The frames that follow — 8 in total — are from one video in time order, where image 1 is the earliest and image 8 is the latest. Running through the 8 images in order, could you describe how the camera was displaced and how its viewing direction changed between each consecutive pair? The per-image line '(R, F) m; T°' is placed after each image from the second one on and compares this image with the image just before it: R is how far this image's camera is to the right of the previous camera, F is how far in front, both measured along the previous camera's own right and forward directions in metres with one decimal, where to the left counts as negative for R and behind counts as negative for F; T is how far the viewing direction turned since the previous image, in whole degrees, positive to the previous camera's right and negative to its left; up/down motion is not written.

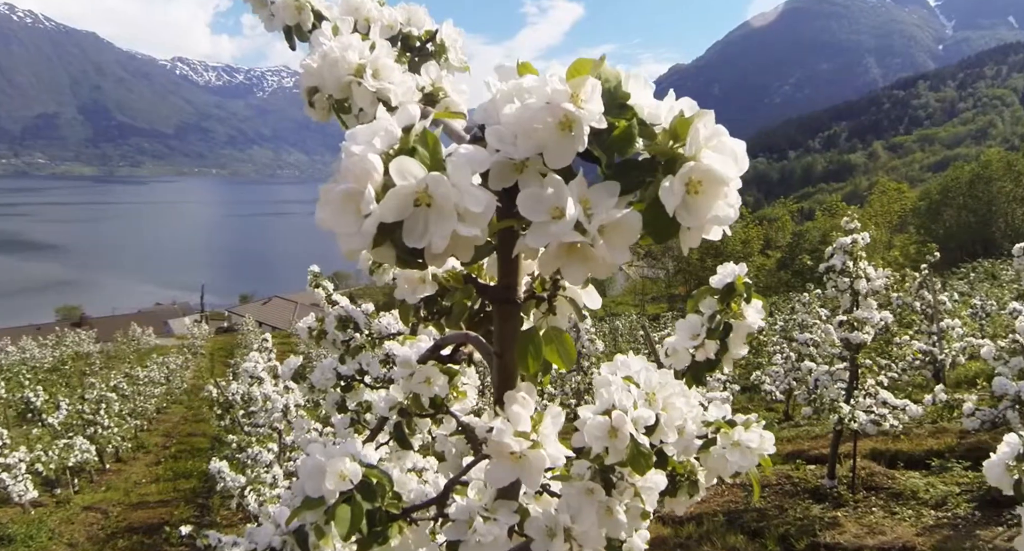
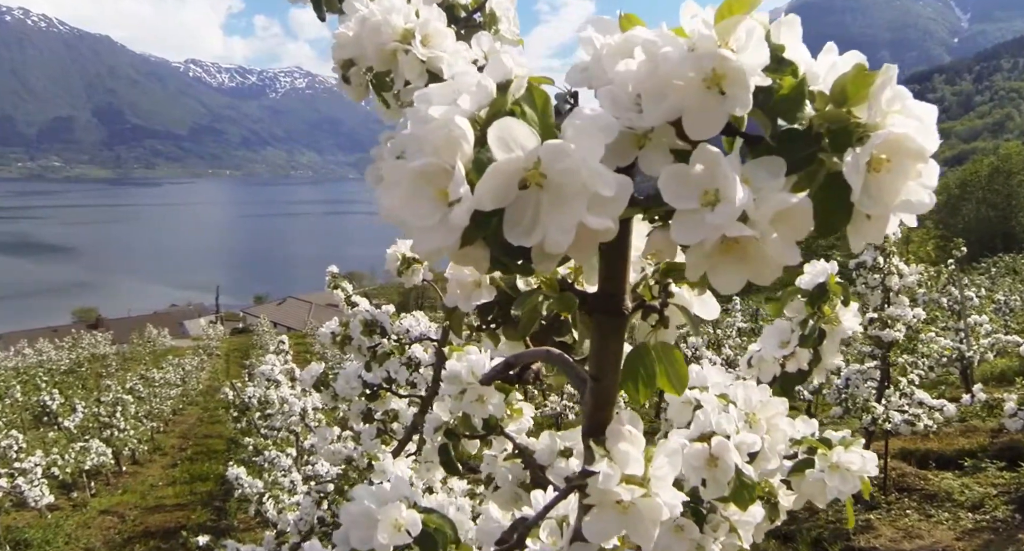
(-0.2, +0.5) m; -1°
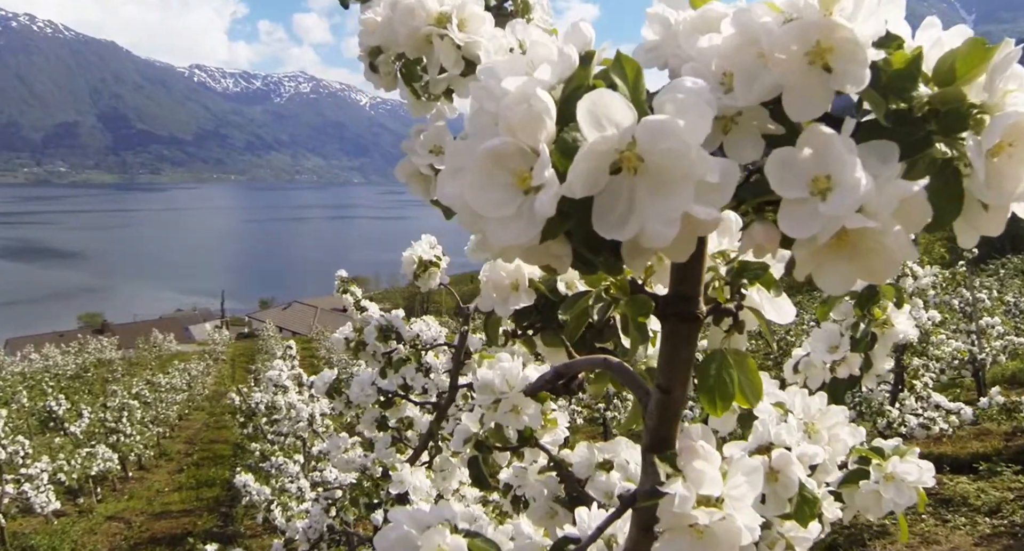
(-0.1, +0.2) m; 0°
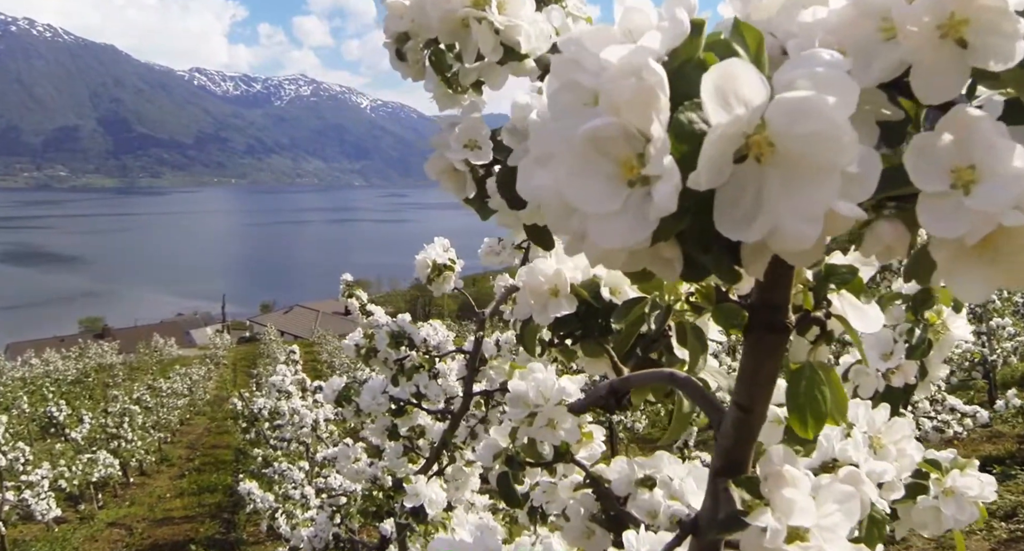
(-0.1, +0.2) m; 0°
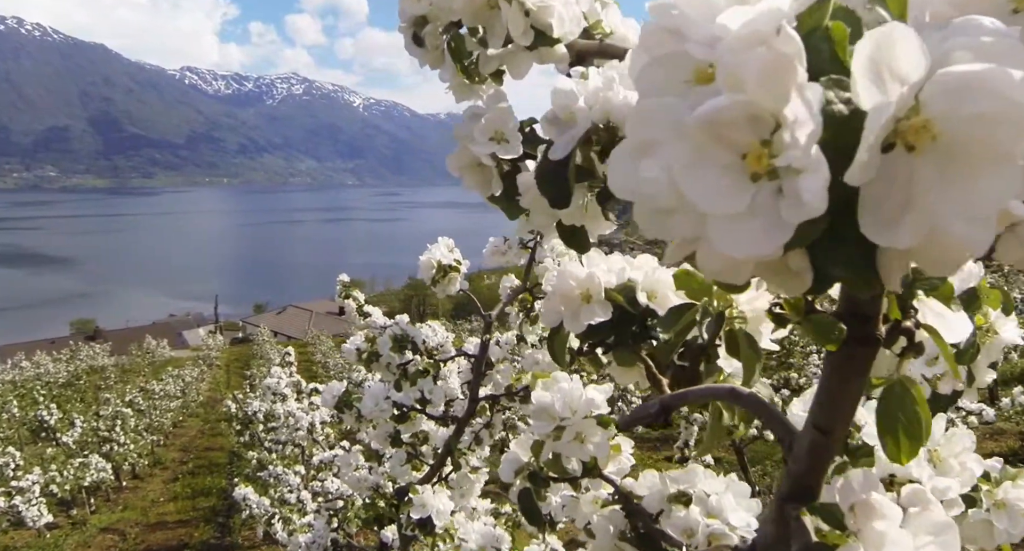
(-0.1, +0.2) m; 0°
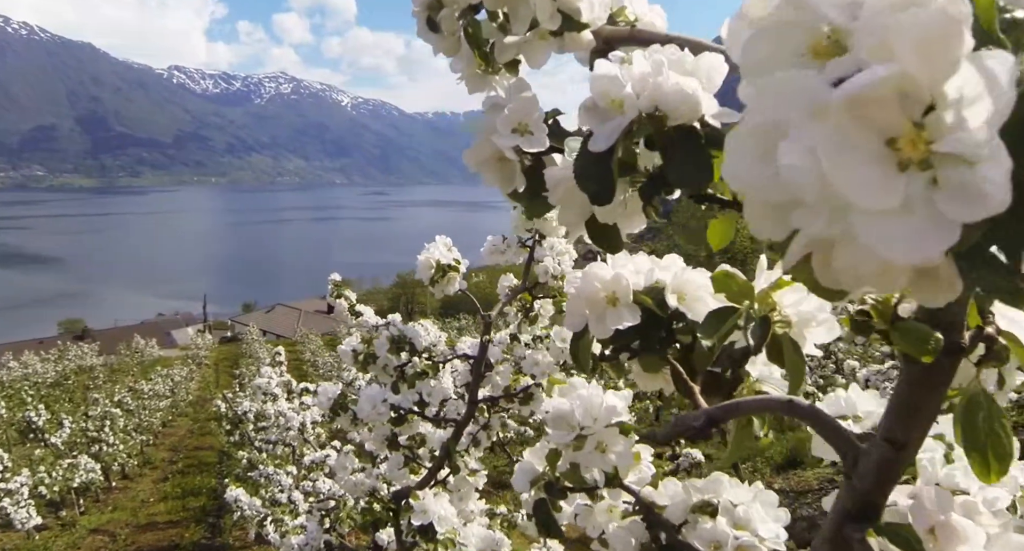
(-0.1, +0.1) m; +1°
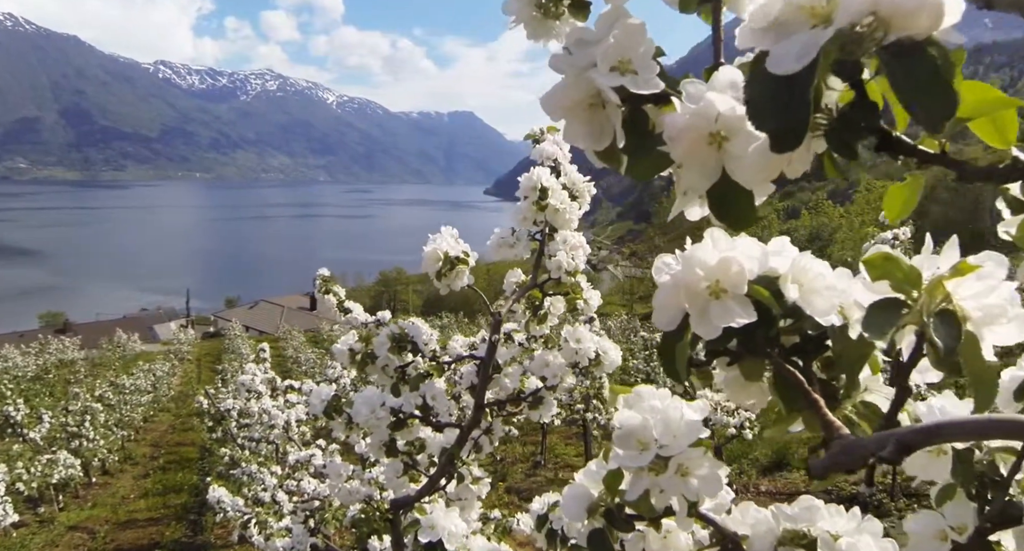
(-0.2, +0.5) m; +1°
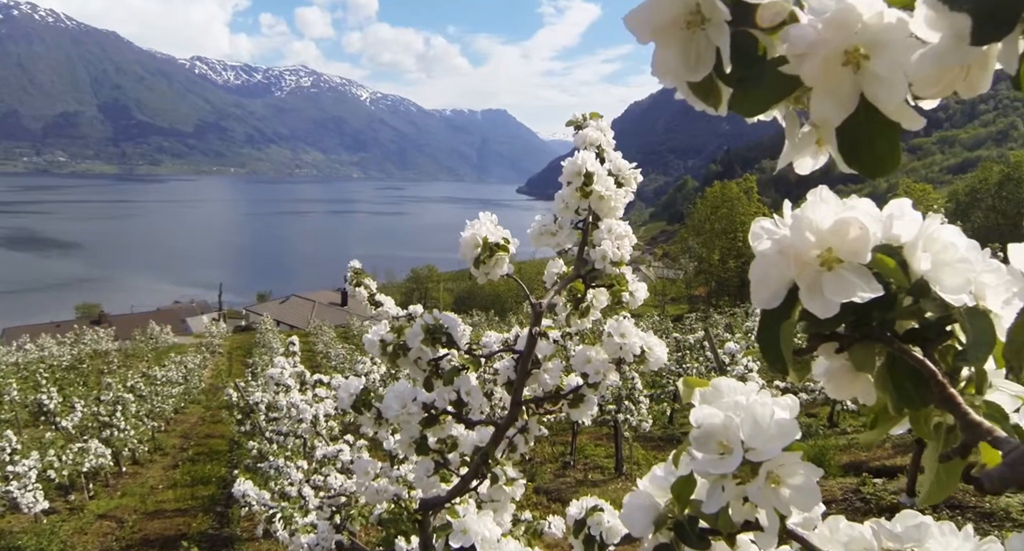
(-0.1, +0.3) m; -2°
